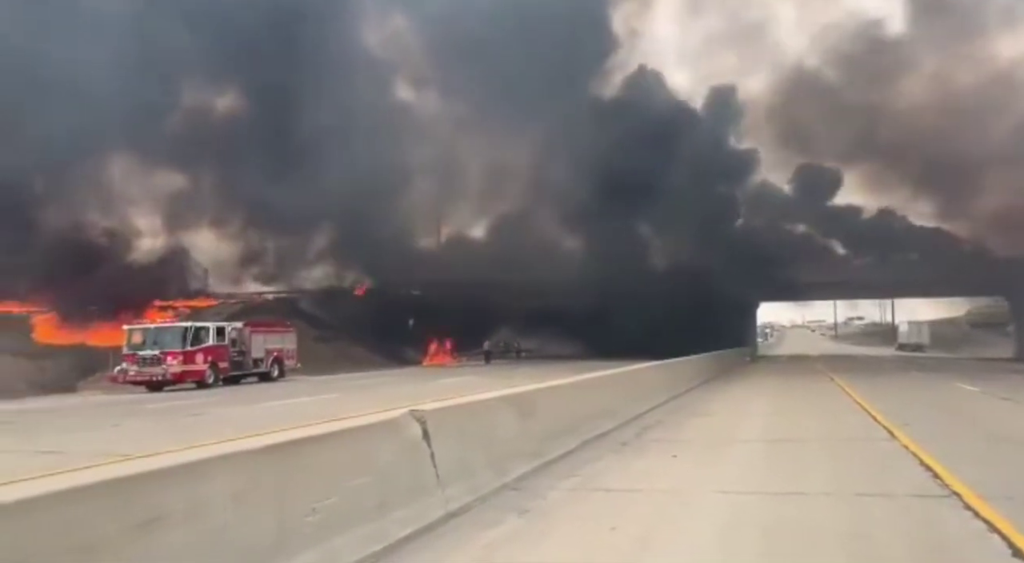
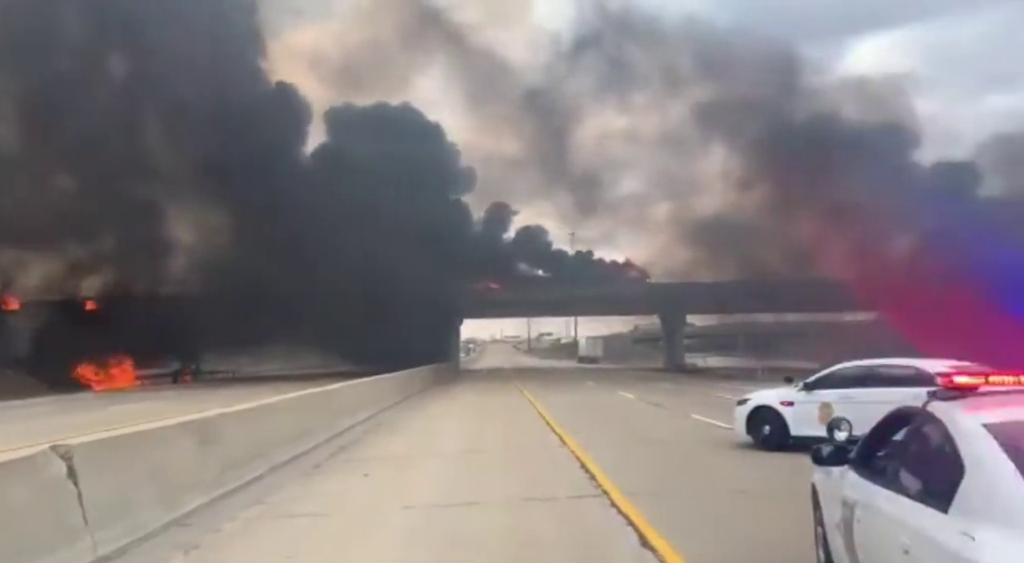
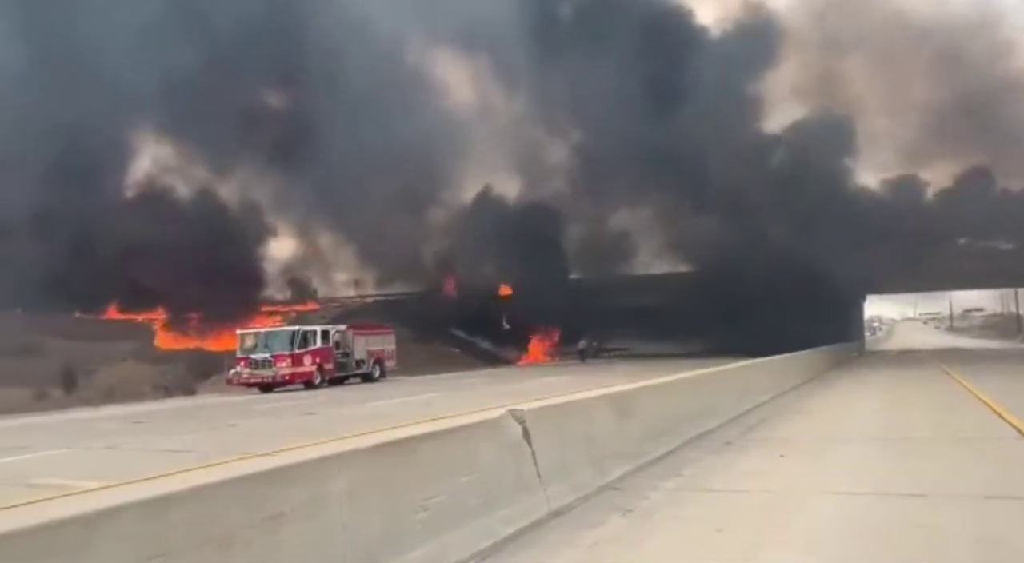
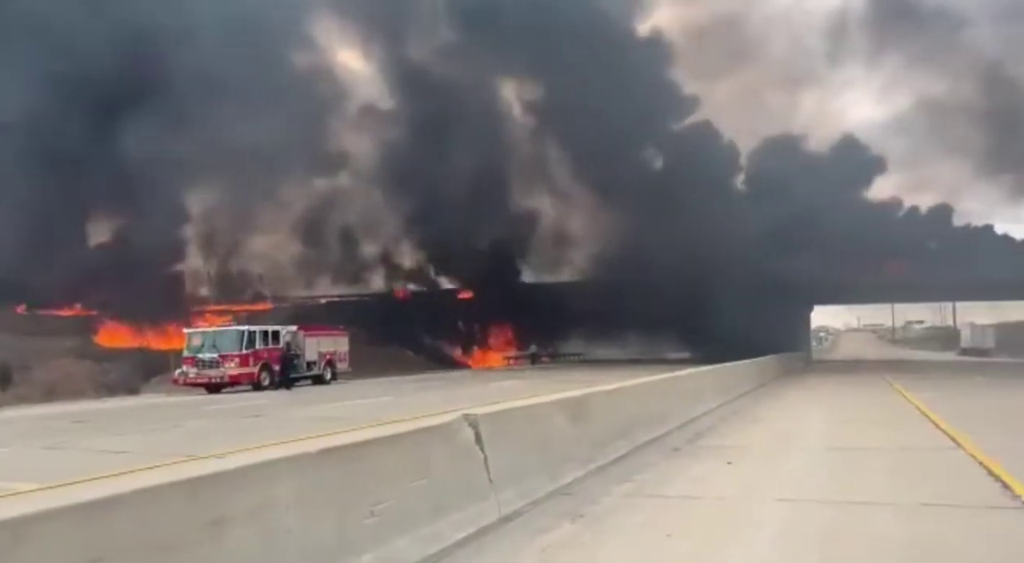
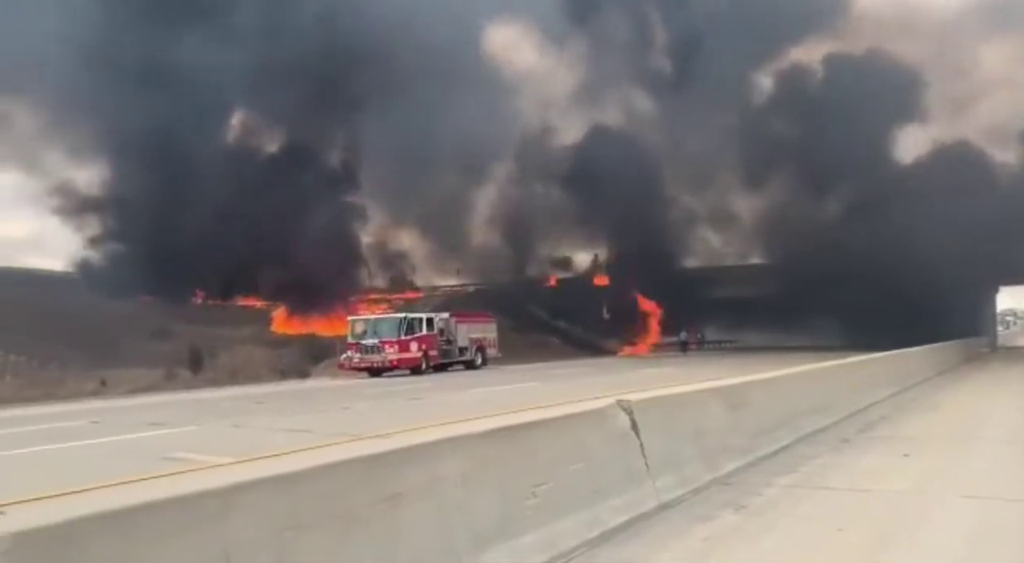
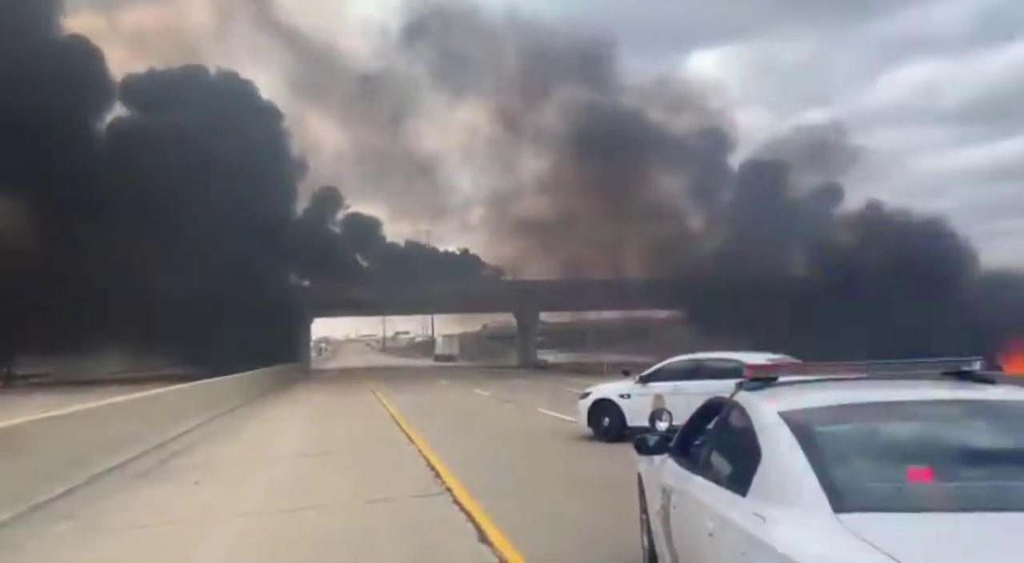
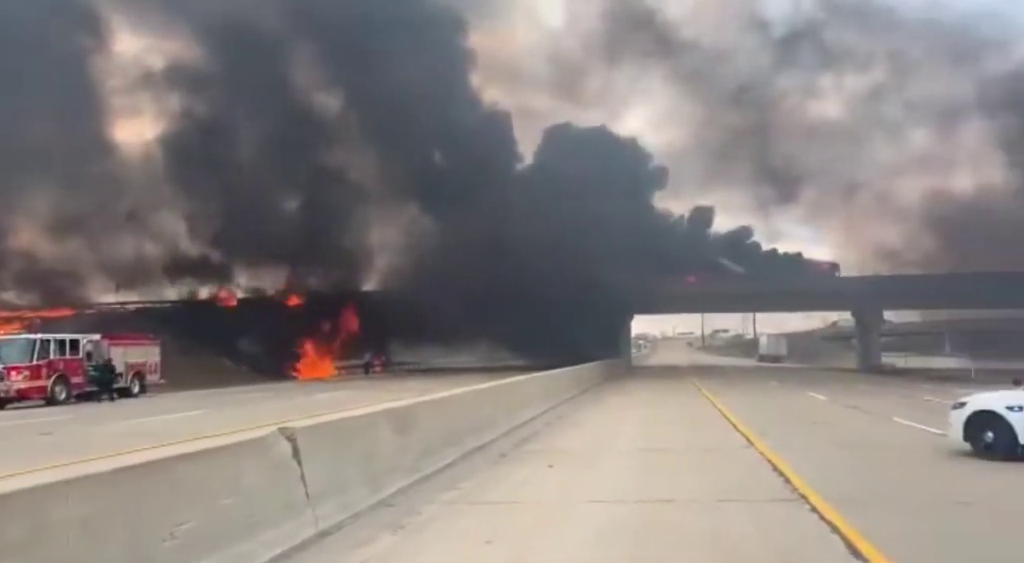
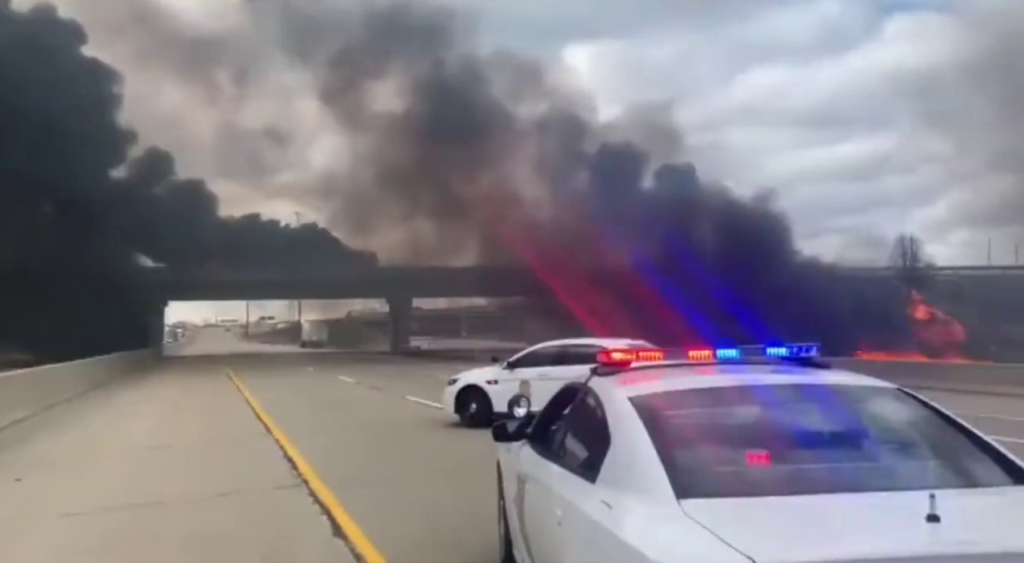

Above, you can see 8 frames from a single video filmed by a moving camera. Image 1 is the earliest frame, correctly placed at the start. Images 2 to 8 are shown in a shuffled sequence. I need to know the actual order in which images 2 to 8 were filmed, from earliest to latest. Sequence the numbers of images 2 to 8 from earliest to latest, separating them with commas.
3, 5, 4, 7, 2, 6, 8
